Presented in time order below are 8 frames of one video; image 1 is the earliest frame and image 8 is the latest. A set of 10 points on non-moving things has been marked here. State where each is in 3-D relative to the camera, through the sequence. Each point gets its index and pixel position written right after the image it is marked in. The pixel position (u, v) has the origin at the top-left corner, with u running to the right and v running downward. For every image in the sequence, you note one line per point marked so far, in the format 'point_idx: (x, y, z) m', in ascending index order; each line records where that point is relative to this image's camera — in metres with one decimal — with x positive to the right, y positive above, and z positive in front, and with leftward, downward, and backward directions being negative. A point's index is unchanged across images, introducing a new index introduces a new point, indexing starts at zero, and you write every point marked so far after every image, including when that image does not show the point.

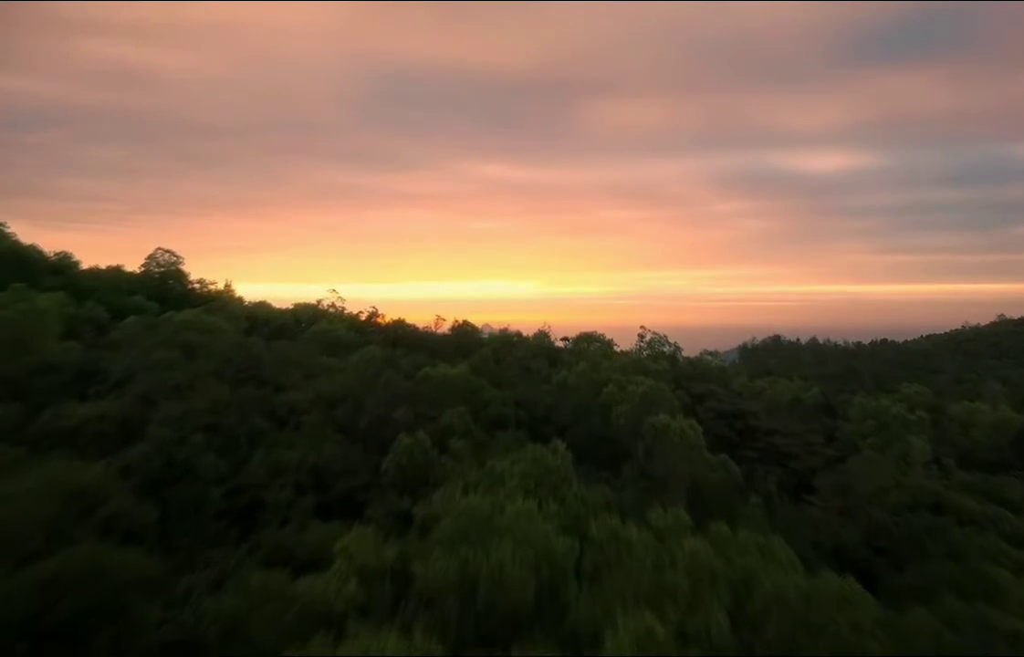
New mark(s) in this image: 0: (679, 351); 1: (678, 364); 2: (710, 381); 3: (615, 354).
0: (+2.6, -0.4, +19.8) m
1: (+2.3, -0.5, +17.5) m
2: (+2.7, -0.7, +16.7) m
3: (+1.3, -0.4, +15.3) m
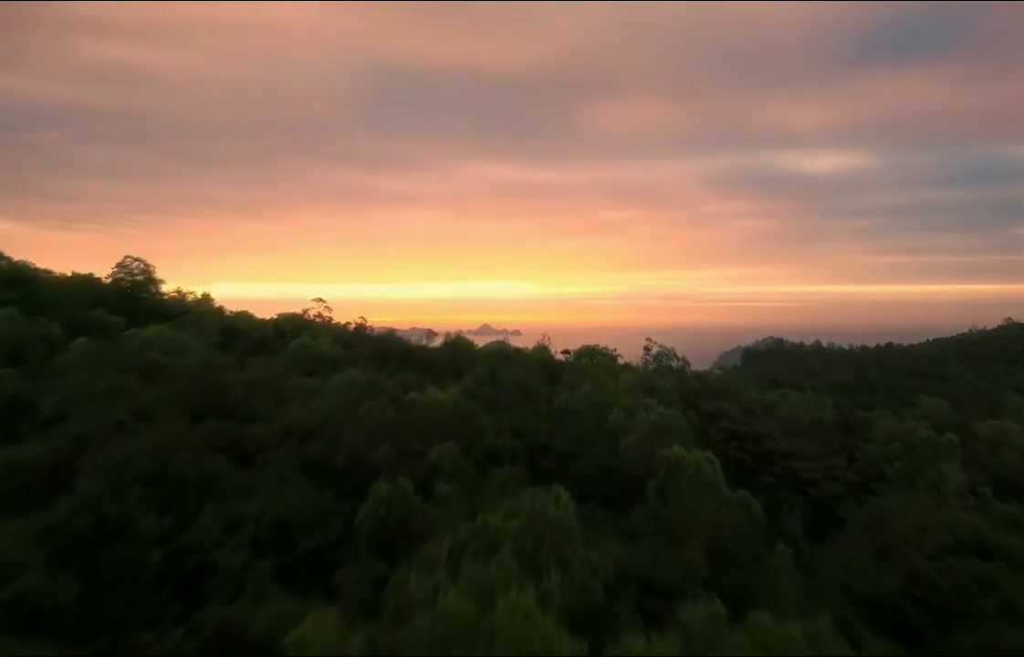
0: (+2.6, -0.6, +18.7) m
1: (+2.3, -0.6, +16.4) m
2: (+2.6, -0.9, +15.6) m
3: (+1.2, -0.5, +14.3) m
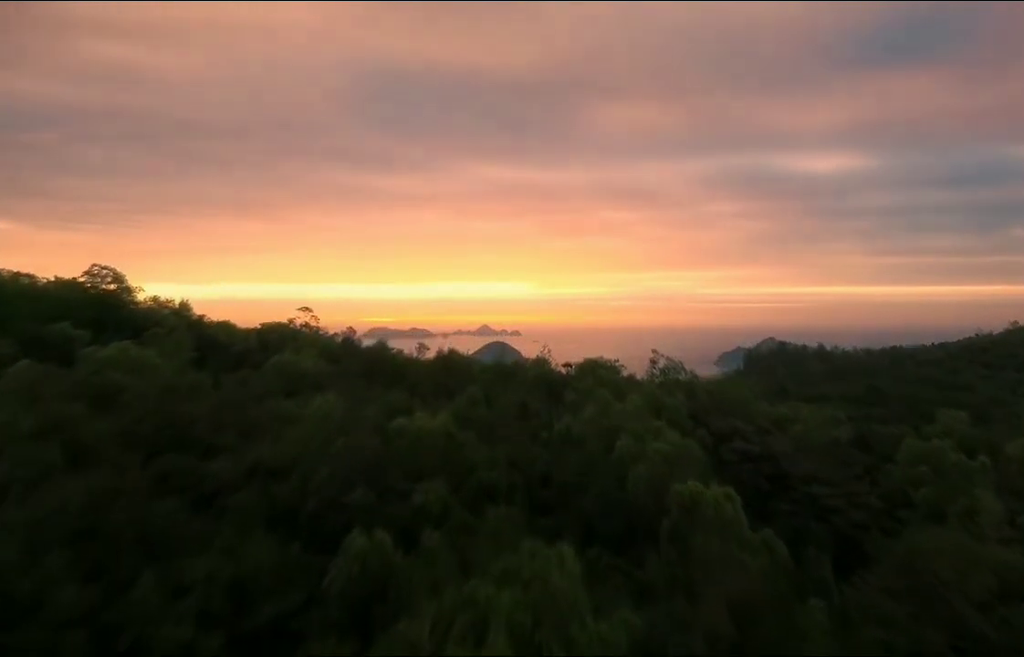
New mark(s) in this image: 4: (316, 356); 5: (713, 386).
0: (+2.6, -0.7, +17.8) m
1: (+2.3, -0.8, +15.5) m
2: (+2.6, -1.0, +14.6) m
3: (+1.2, -0.7, +13.3) m
4: (-2.2, -0.3, +13.9) m
5: (+2.9, -0.8, +18.0) m
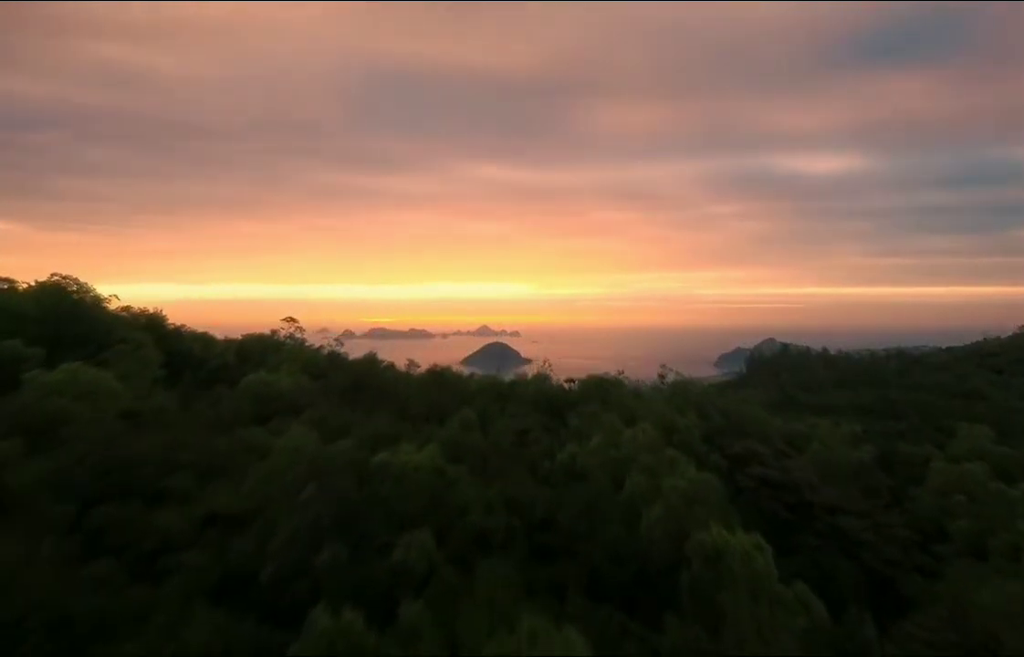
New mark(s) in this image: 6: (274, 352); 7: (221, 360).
0: (+2.5, -0.8, +16.7) m
1: (+2.3, -0.9, +14.4) m
2: (+2.6, -1.2, +13.6) m
3: (+1.2, -0.8, +12.2) m
4: (-2.2, -0.4, +12.9) m
5: (+2.9, -1.0, +16.9) m
6: (-2.7, -0.3, +14.4) m
7: (-3.0, -0.3, +13.1) m
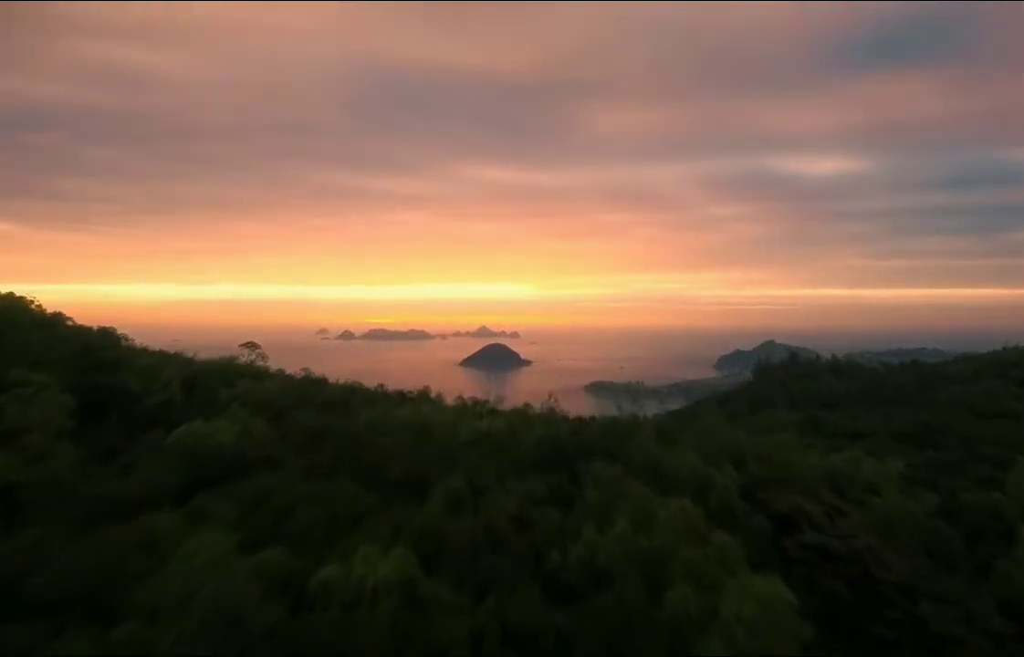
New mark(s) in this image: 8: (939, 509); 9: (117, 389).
0: (+2.5, -1.1, +14.5) m
1: (+2.2, -1.2, +12.2) m
2: (+2.6, -1.4, +11.4) m
3: (+1.2, -1.1, +10.0) m
4: (-2.2, -0.7, +10.6) m
5: (+2.8, -1.3, +14.7) m
6: (-2.7, -0.5, +12.1) m
7: (-3.0, -0.6, +10.8) m
8: (+4.2, -1.8, +12.4) m
9: (-3.4, -0.5, +10.8) m
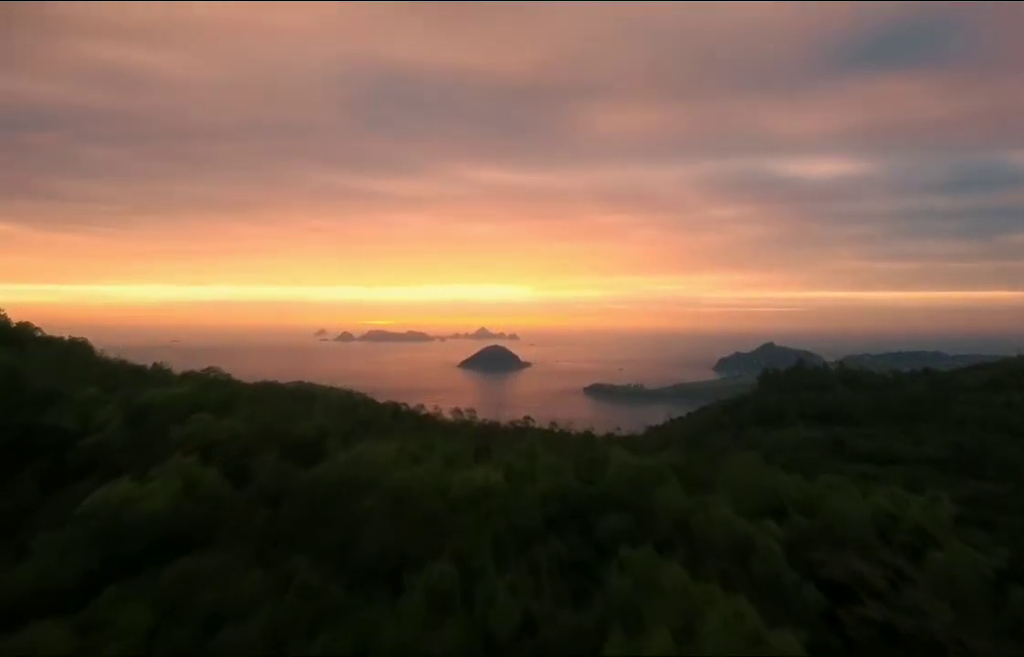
0: (+2.5, -1.4, +12.8) m
1: (+2.3, -1.4, +10.4) m
2: (+2.6, -1.7, +9.6) m
3: (+1.2, -1.3, +8.3) m
4: (-2.2, -0.9, +8.9) m
5: (+2.9, -1.5, +13.0) m
6: (-2.7, -0.8, +10.4) m
7: (-3.0, -0.8, +9.1) m
8: (+4.2, -2.1, +10.6) m
9: (-3.4, -0.7, +9.1) m
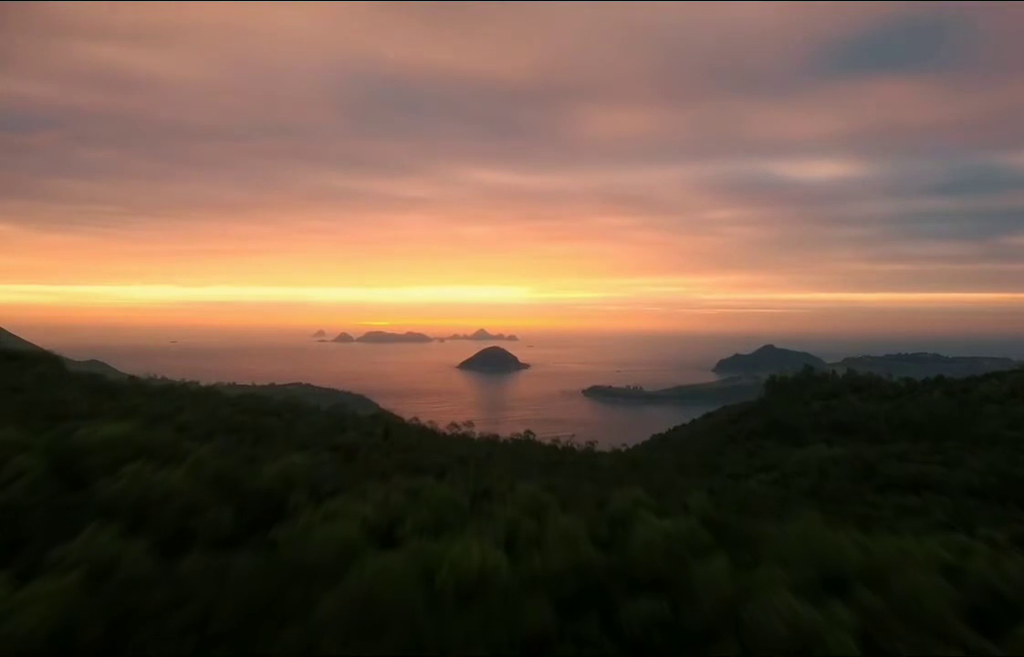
0: (+2.6, -1.6, +11.0) m
1: (+2.3, -1.6, +8.7) m
2: (+2.6, -1.9, +7.9) m
3: (+1.2, -1.5, +6.5) m
4: (-2.1, -1.1, +7.2) m
5: (+2.9, -1.7, +11.2) m
6: (-2.7, -1.0, +8.7) m
7: (-3.0, -1.0, +7.3) m
8: (+4.3, -2.3, +8.9) m
9: (-3.4, -0.9, +7.3) m
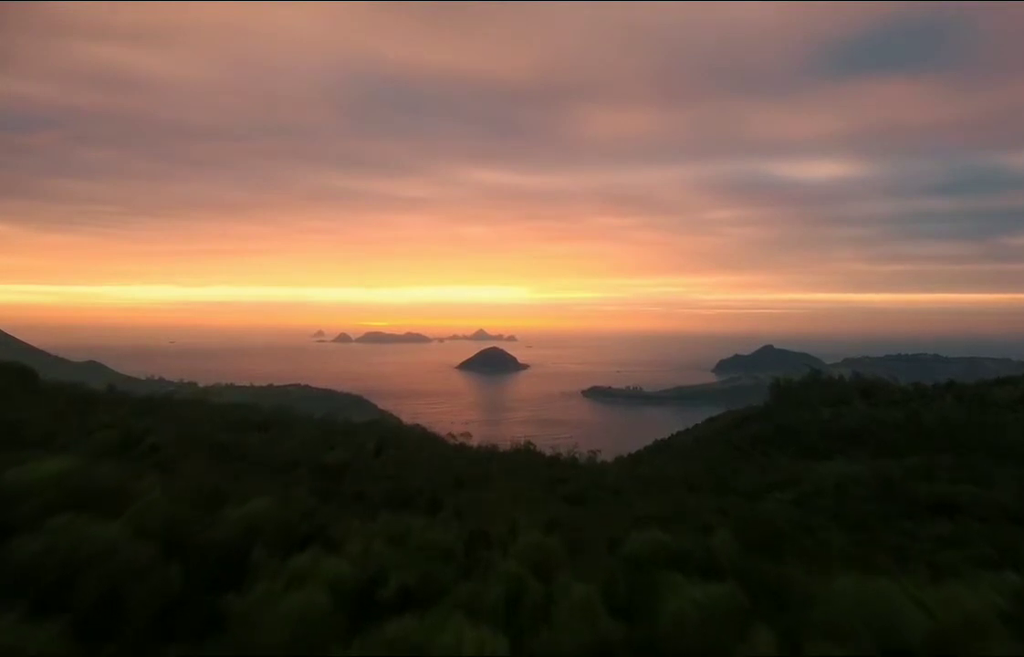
0: (+2.6, -1.7, +9.7) m
1: (+2.3, -1.8, +7.4) m
2: (+2.6, -2.0, +6.6) m
3: (+1.2, -1.6, +5.2) m
4: (-2.1, -1.3, +5.8) m
5: (+2.9, -1.8, +9.9) m
6: (-2.7, -1.1, +7.4) m
7: (-3.0, -1.2, +6.0) m
8: (+4.3, -2.4, +7.6) m
9: (-3.4, -1.0, +6.0) m
